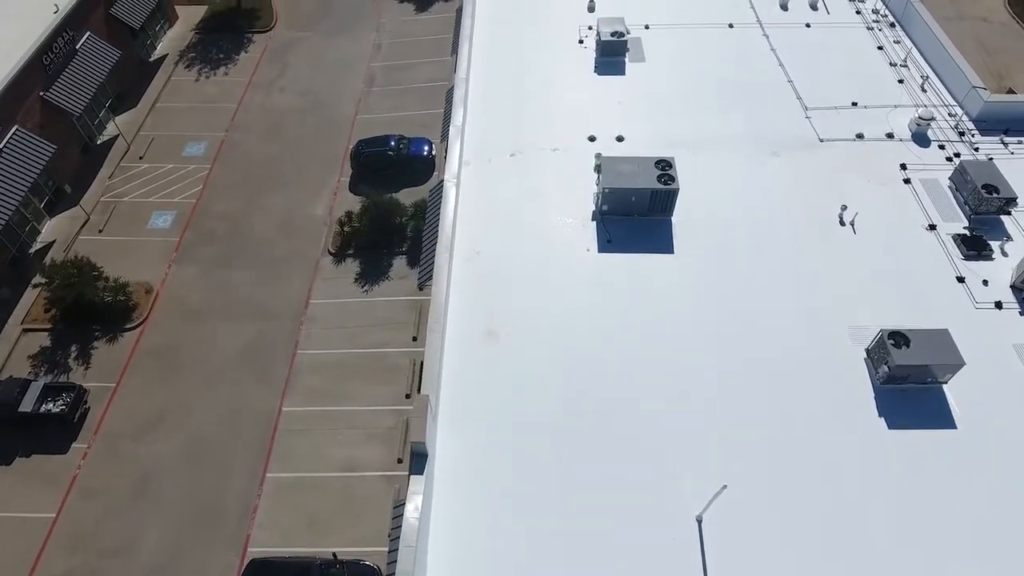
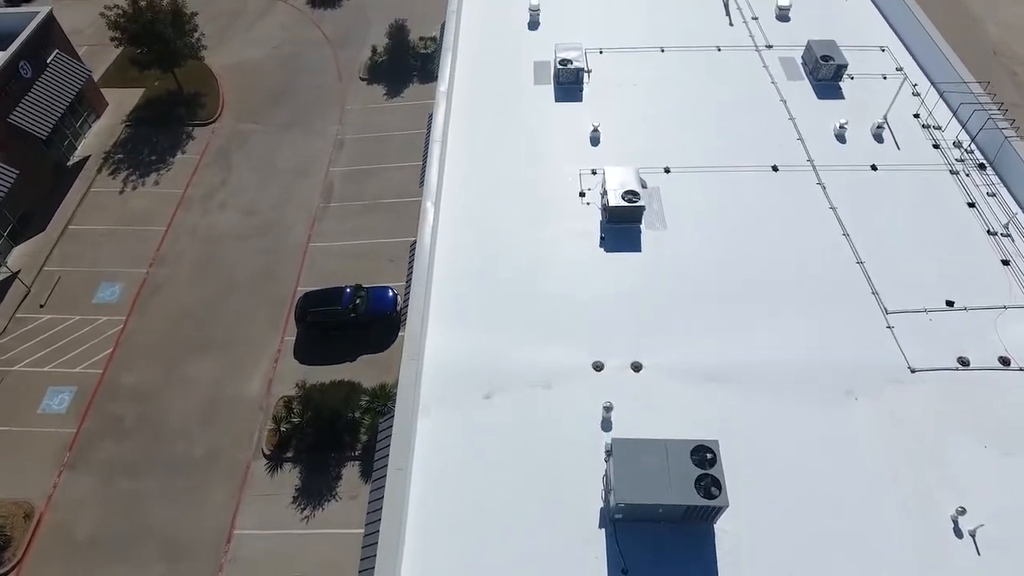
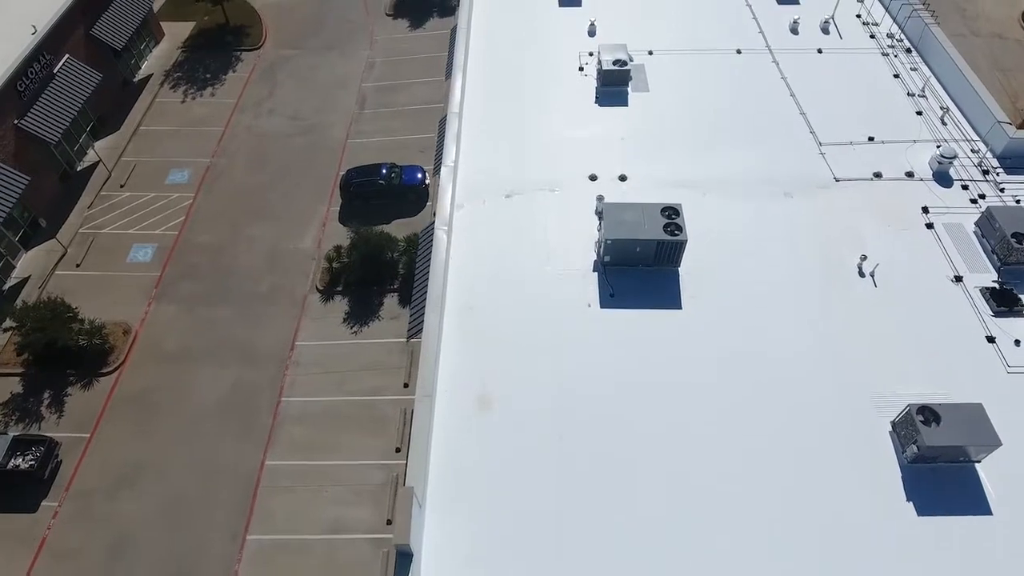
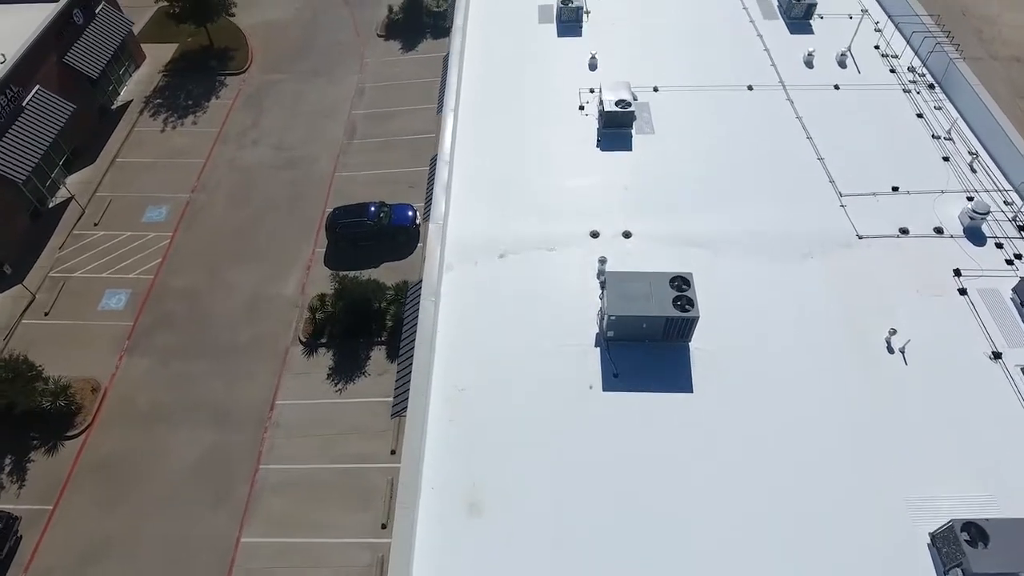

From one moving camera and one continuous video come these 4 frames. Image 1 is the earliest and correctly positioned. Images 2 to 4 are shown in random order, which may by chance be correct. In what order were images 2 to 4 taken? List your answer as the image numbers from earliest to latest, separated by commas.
3, 4, 2
